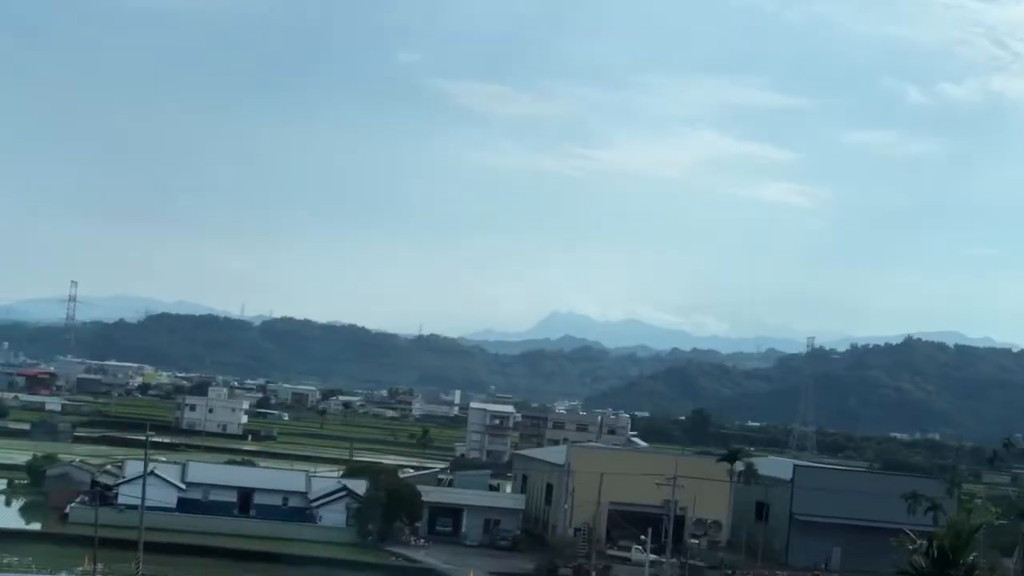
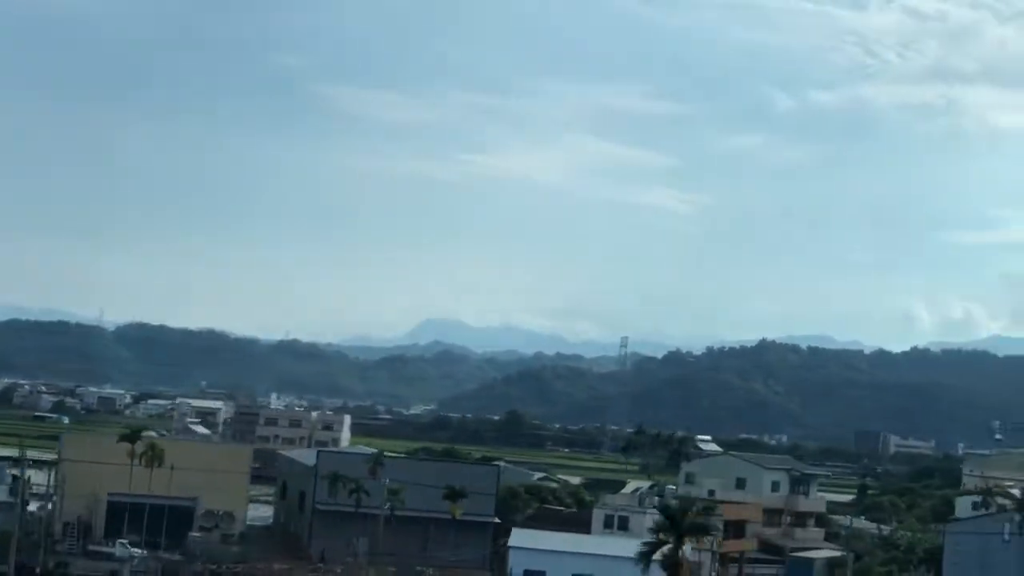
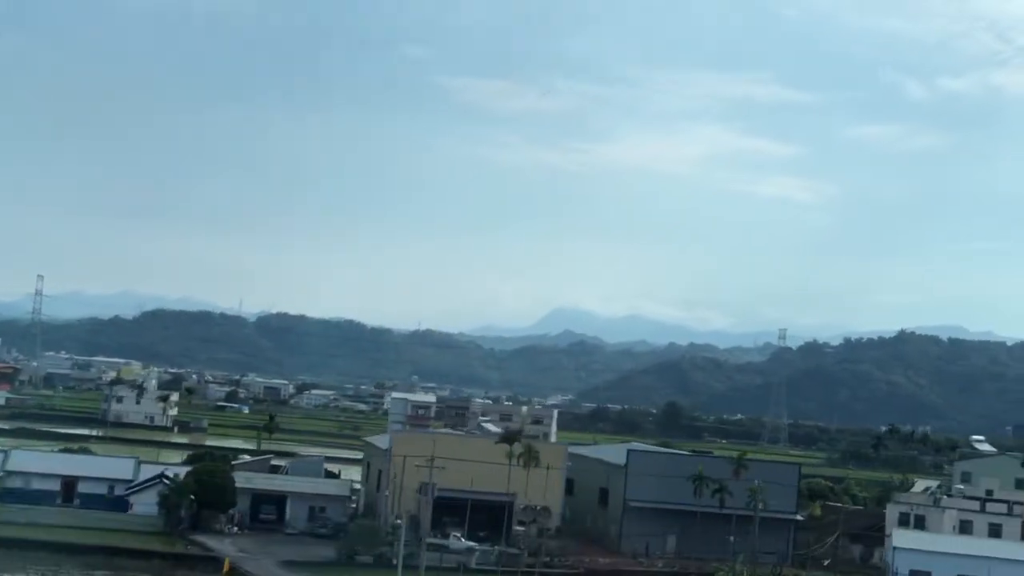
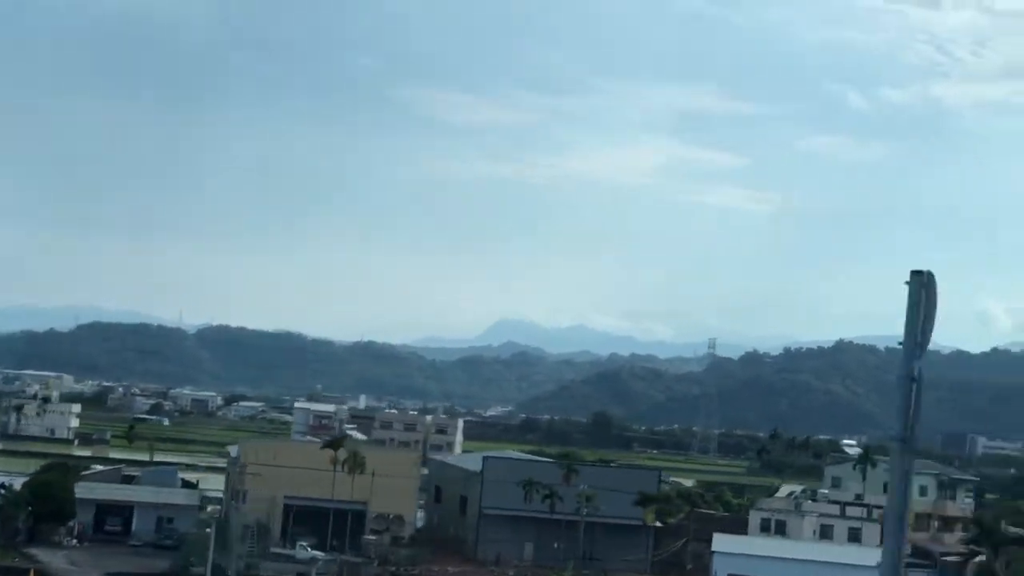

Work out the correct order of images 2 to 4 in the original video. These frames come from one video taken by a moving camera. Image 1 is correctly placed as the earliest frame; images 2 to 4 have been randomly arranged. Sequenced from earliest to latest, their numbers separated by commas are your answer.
3, 4, 2
